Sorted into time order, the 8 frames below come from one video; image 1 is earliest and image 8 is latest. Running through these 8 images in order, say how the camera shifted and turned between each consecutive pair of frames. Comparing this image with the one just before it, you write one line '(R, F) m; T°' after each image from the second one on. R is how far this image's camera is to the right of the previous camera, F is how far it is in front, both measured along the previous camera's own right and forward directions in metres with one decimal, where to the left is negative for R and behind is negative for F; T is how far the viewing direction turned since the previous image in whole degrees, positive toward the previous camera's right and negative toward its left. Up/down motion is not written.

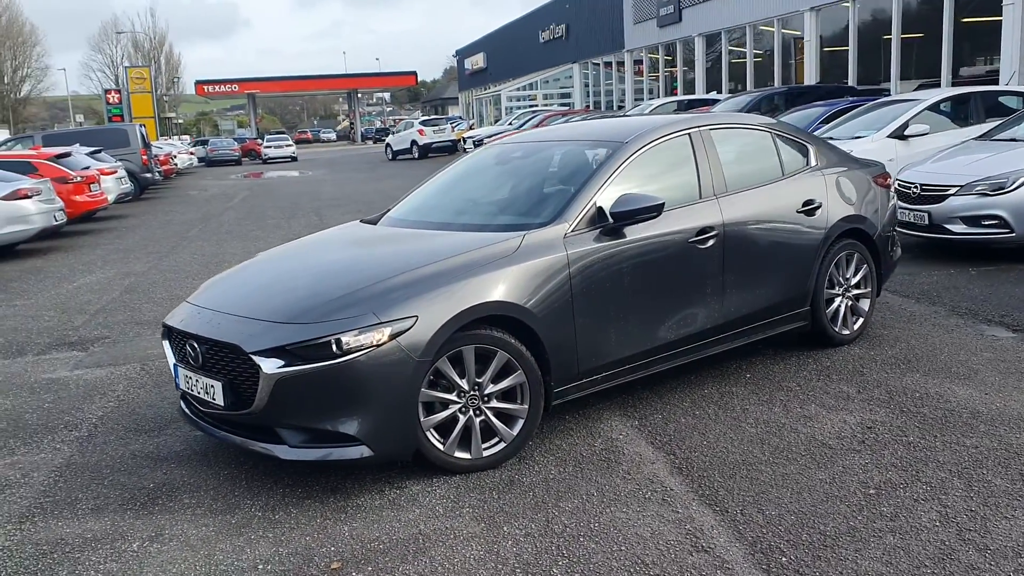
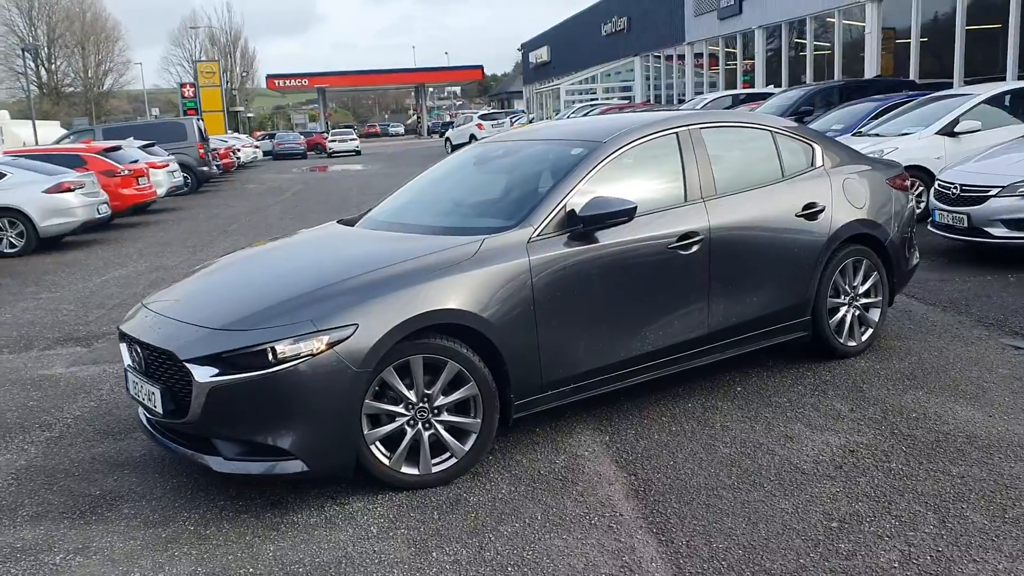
(+0.4, +0.2) m; -4°
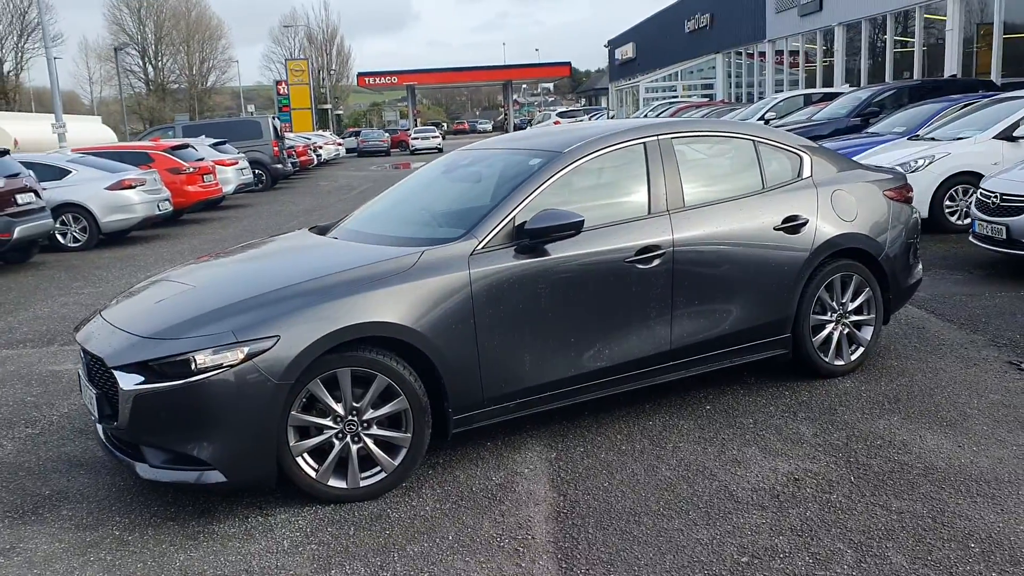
(+0.6, +0.1) m; -5°
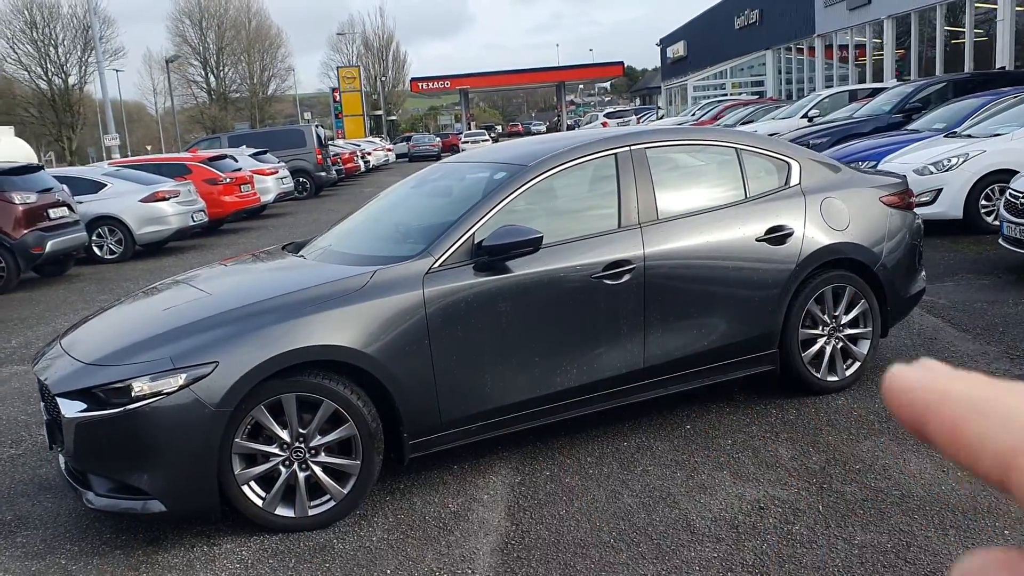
(+0.4, +0.1) m; -3°
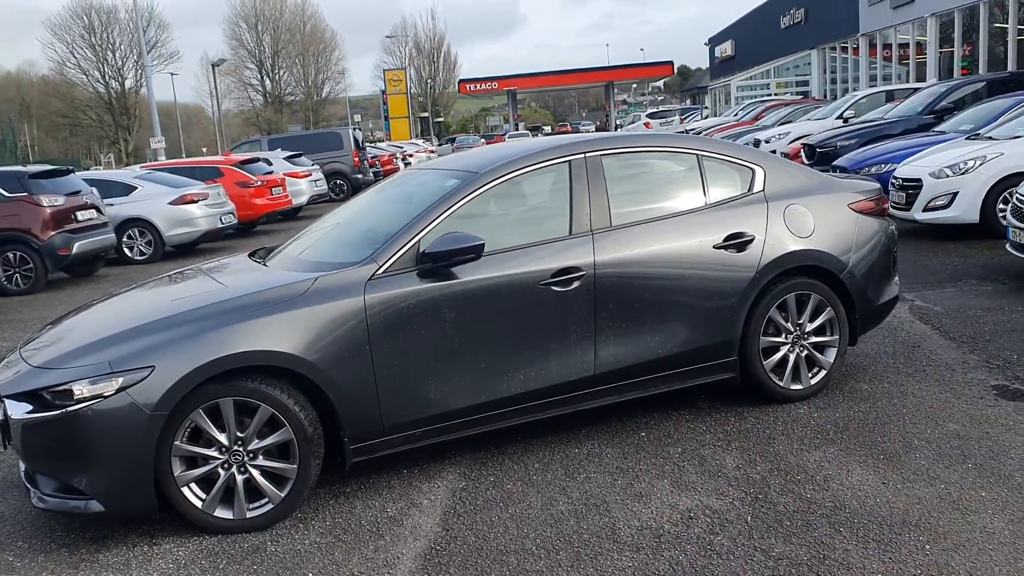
(+0.4, 0.0) m; -3°
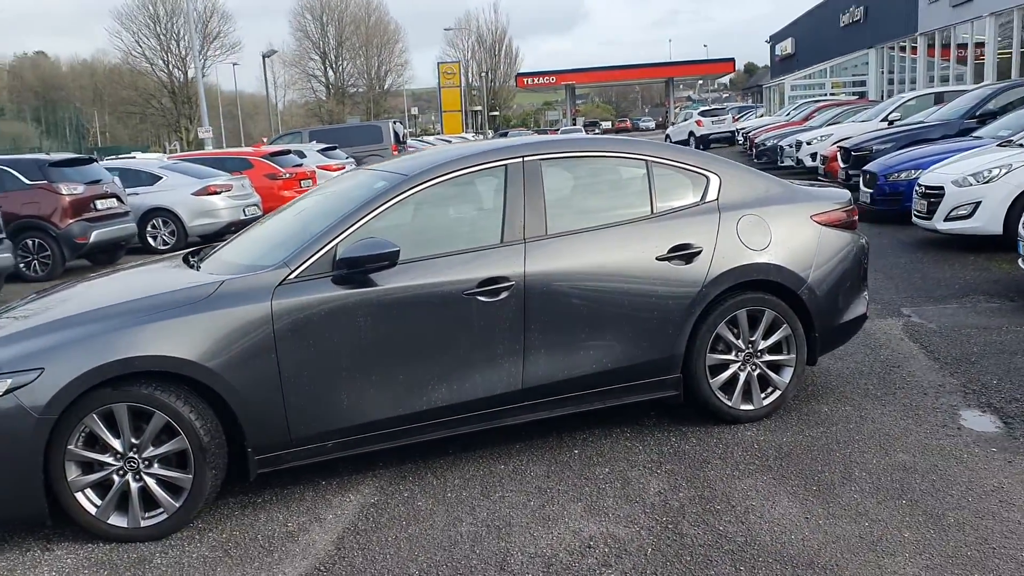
(+0.5, +0.2) m; -3°
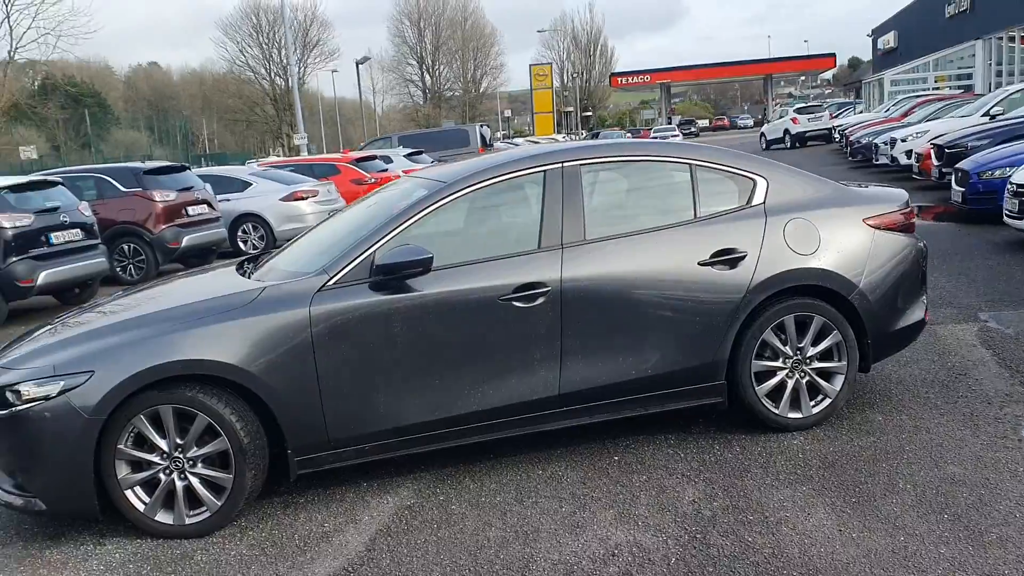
(+0.2, 0.0) m; -6°
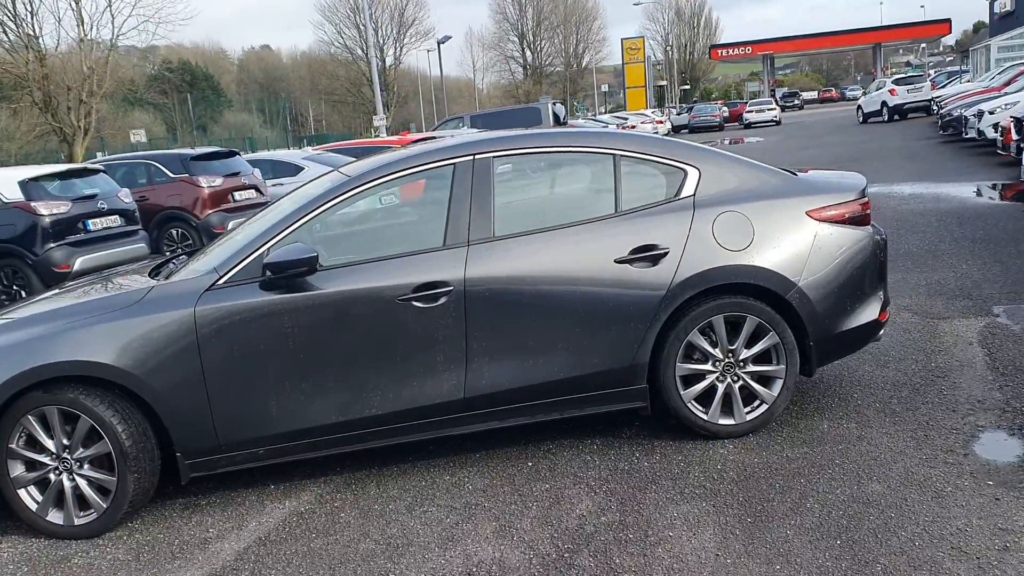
(+0.8, +0.2) m; -6°
